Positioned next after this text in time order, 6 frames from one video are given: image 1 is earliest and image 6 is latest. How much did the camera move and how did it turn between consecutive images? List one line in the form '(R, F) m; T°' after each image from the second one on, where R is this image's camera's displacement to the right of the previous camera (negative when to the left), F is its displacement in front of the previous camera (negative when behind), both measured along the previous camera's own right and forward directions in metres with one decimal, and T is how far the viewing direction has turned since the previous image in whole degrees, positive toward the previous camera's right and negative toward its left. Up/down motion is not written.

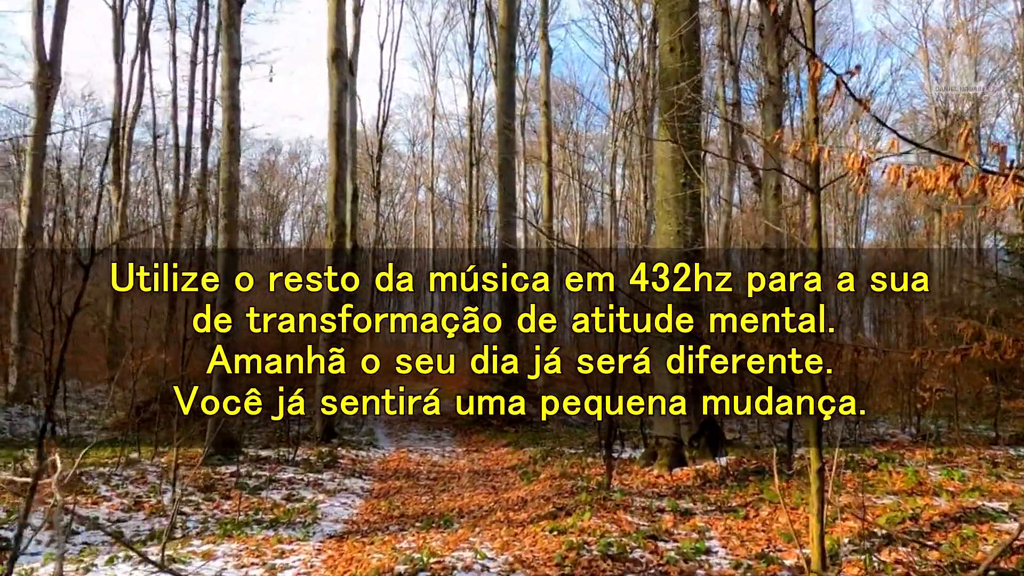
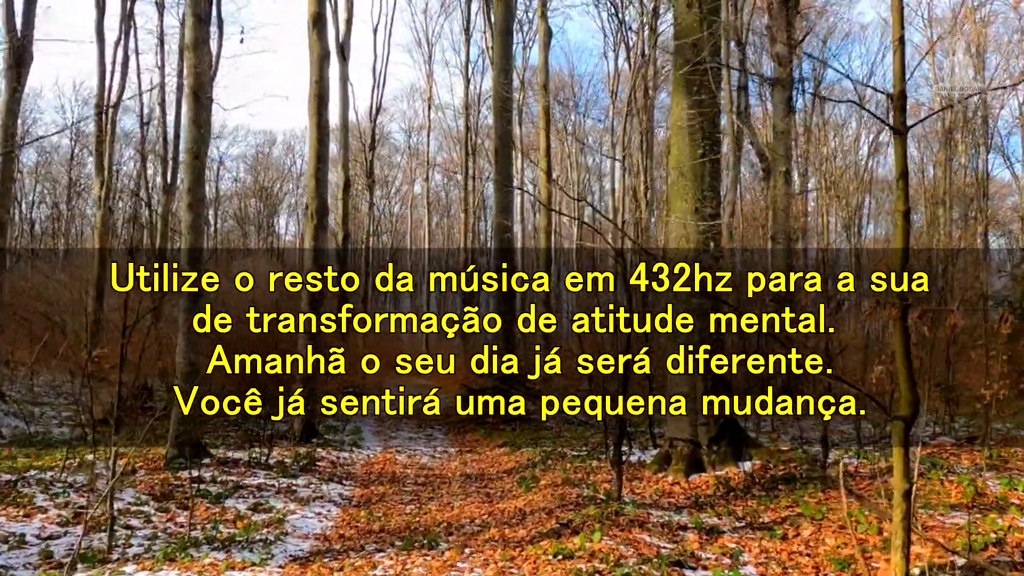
(0.0, +0.9) m; 0°
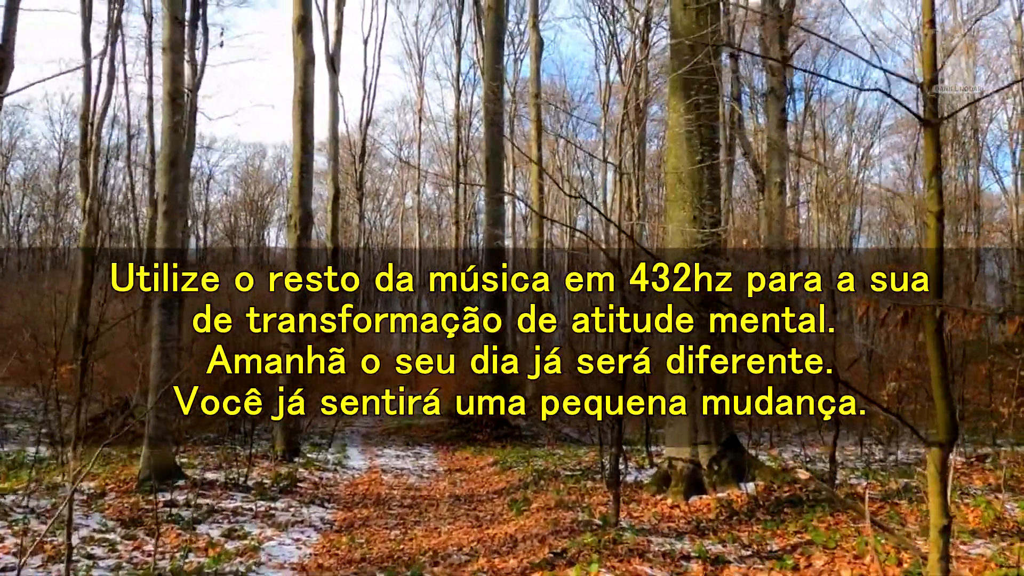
(0.0, +0.4) m; +1°
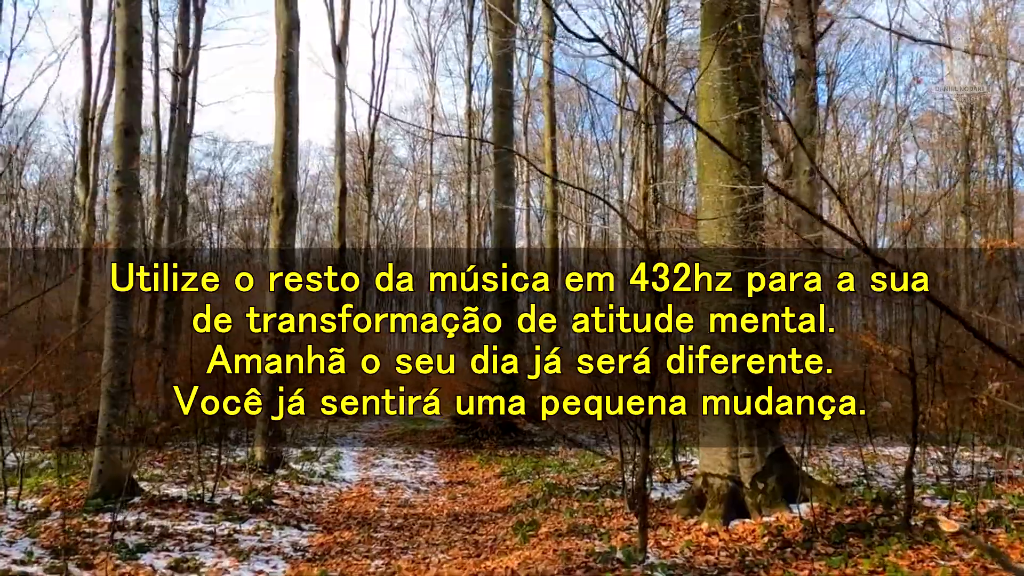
(+0.1, +1.1) m; -1°
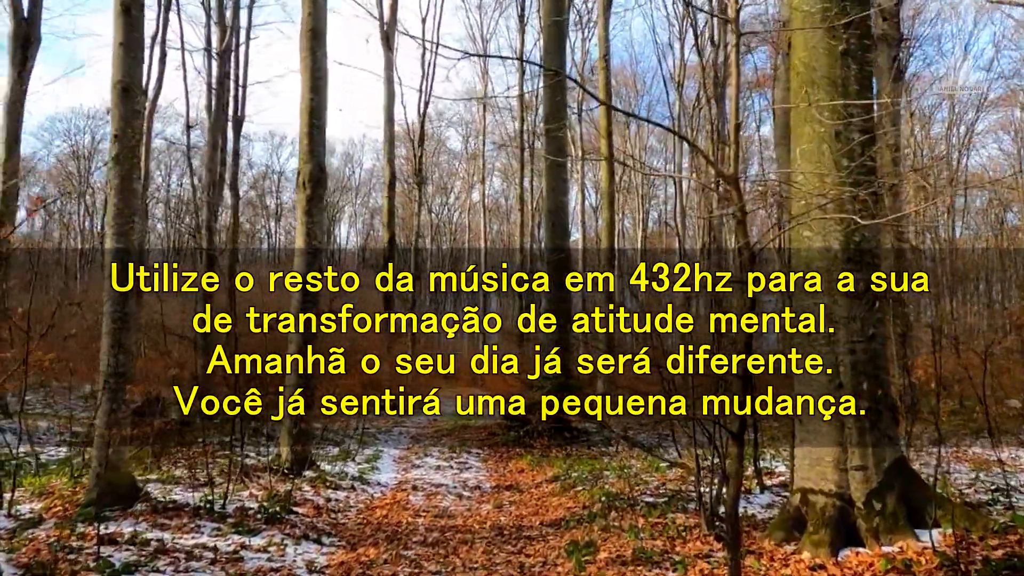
(0.0, +1.1) m; -4°
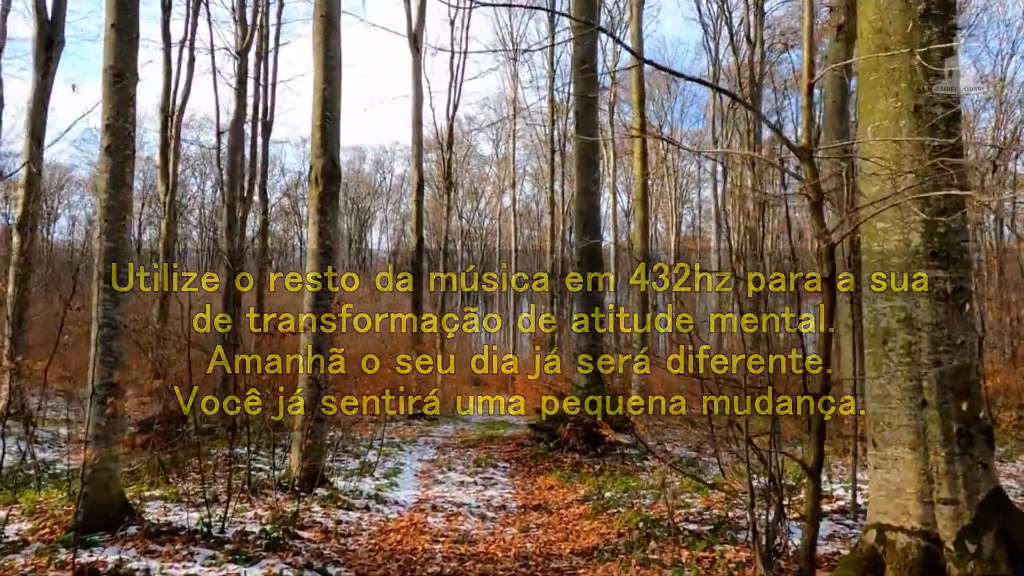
(0.0, +0.6) m; -2°
